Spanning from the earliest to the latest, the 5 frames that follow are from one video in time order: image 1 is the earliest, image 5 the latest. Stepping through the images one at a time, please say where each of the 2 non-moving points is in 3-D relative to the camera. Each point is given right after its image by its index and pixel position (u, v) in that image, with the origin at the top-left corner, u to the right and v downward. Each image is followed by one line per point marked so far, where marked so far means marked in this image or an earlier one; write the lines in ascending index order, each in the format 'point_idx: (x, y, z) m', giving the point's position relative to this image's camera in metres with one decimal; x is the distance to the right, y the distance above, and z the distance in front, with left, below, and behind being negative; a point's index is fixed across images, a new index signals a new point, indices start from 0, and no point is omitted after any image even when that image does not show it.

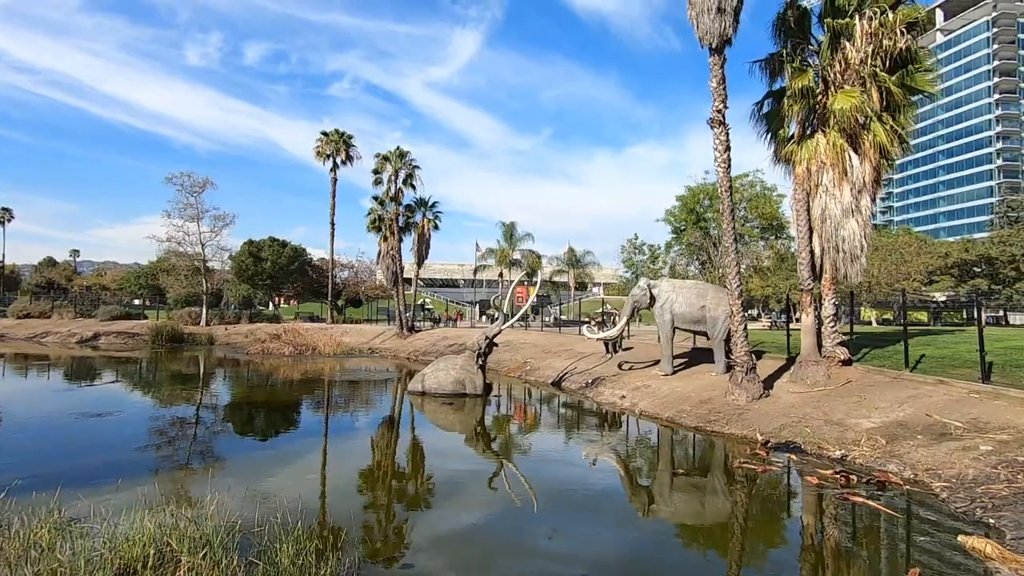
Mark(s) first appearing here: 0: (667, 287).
0: (+4.8, 0.0, +15.5) m
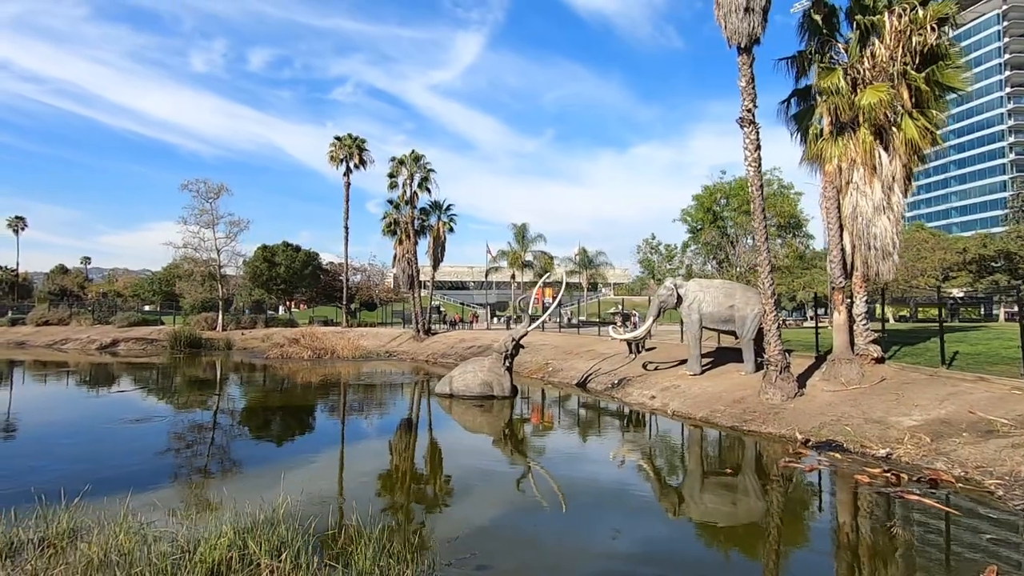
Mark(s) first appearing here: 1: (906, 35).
0: (+5.4, 0.0, +15.5) m
1: (+8.3, +5.3, +11.2) m
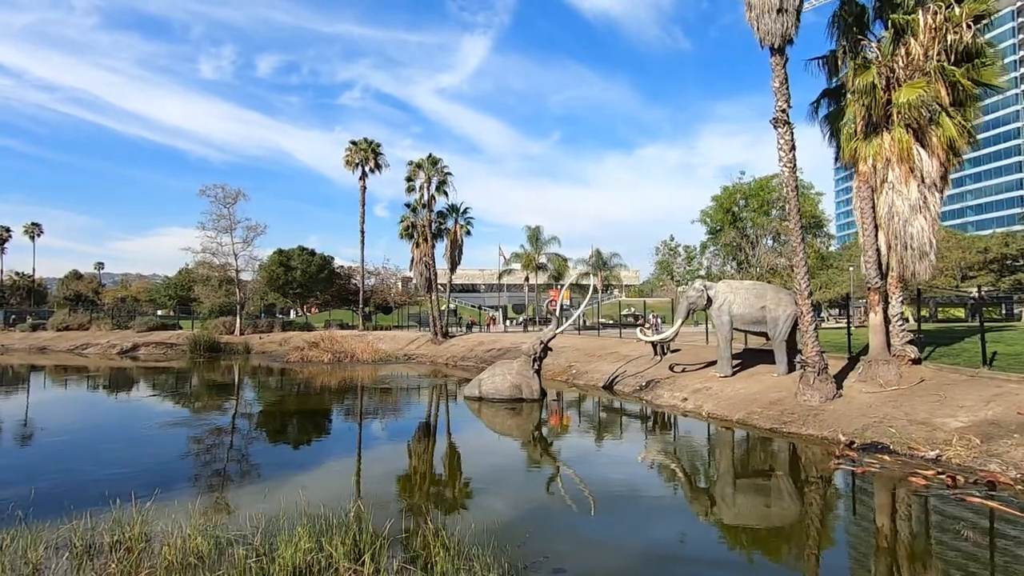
0: (+6.1, 0.0, +15.4) m
1: (+8.9, +5.3, +11.1) m
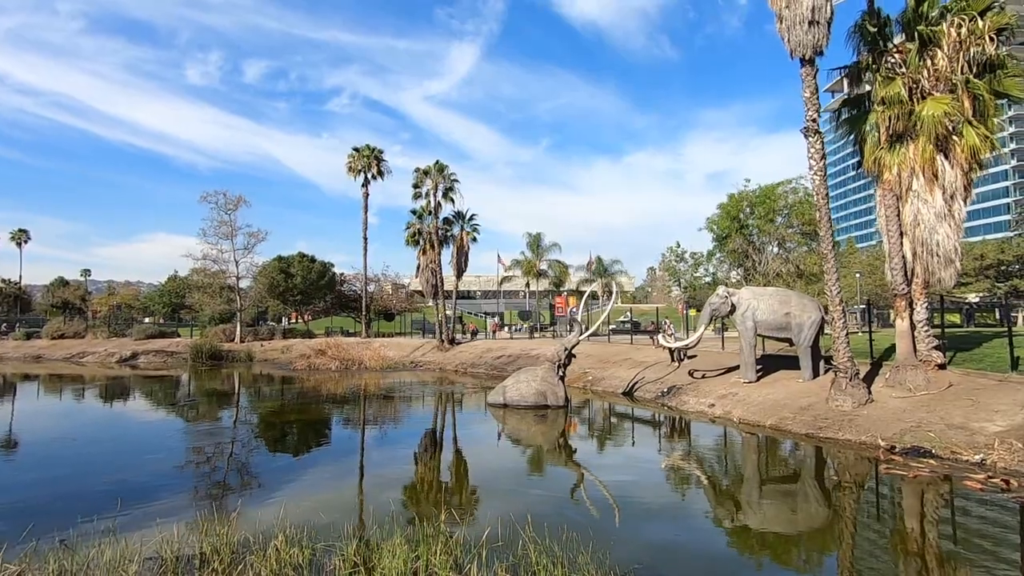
0: (+6.6, -0.2, +15.6) m
1: (+9.5, +5.2, +11.4) m
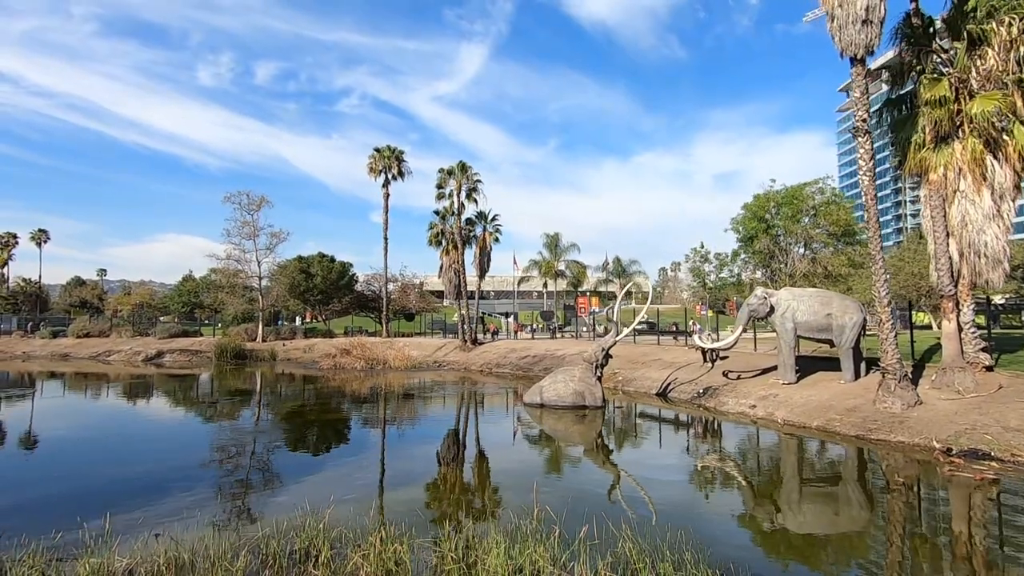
0: (+7.6, -0.2, +15.5) m
1: (+10.4, +5.1, +11.3) m
